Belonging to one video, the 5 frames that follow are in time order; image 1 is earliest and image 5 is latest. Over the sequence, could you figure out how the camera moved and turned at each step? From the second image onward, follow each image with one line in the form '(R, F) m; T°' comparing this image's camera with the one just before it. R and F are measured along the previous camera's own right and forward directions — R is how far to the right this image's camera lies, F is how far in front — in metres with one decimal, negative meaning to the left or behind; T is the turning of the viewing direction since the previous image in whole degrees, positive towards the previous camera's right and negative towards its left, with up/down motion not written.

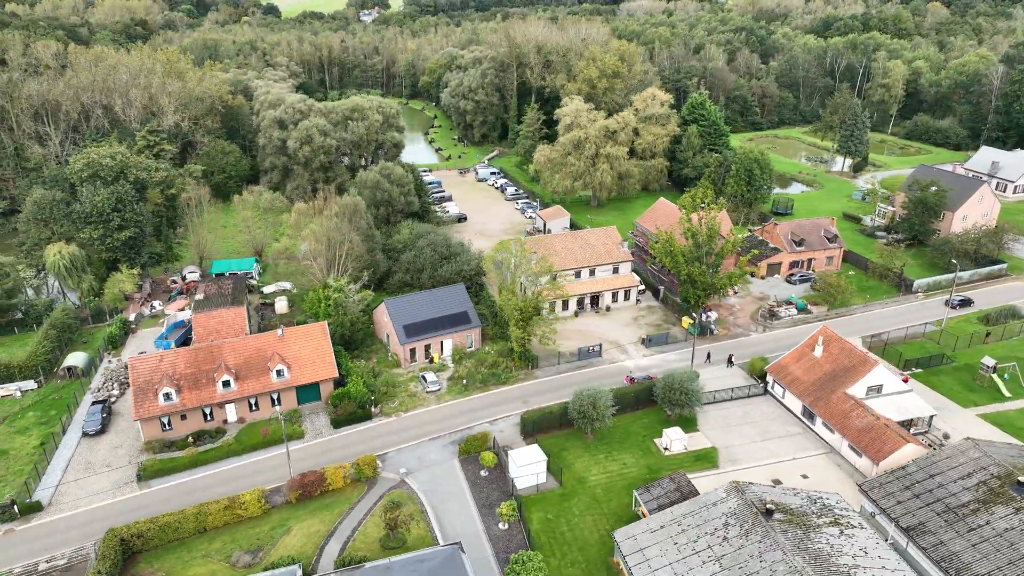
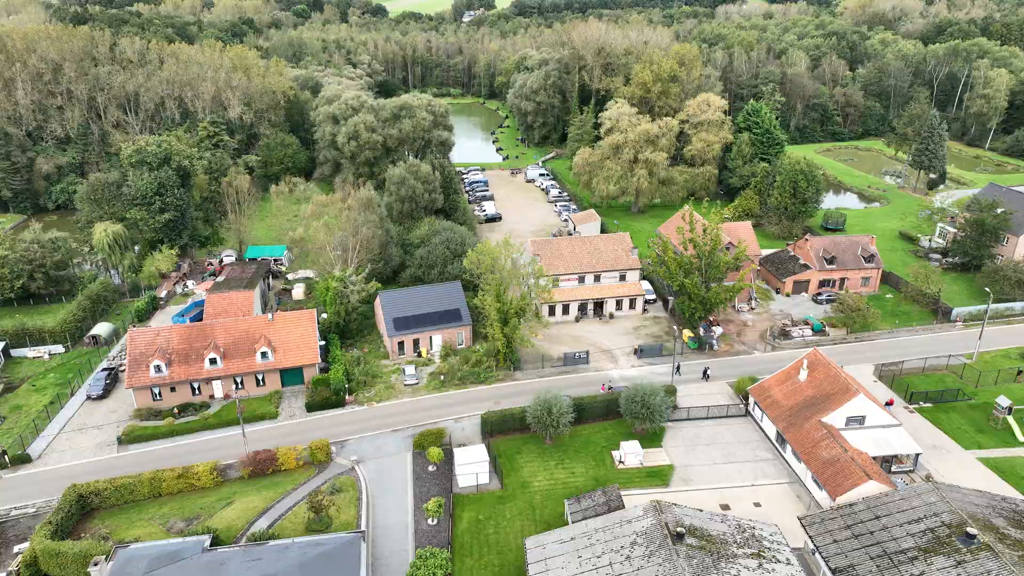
(+8.0, +0.5) m; -8°
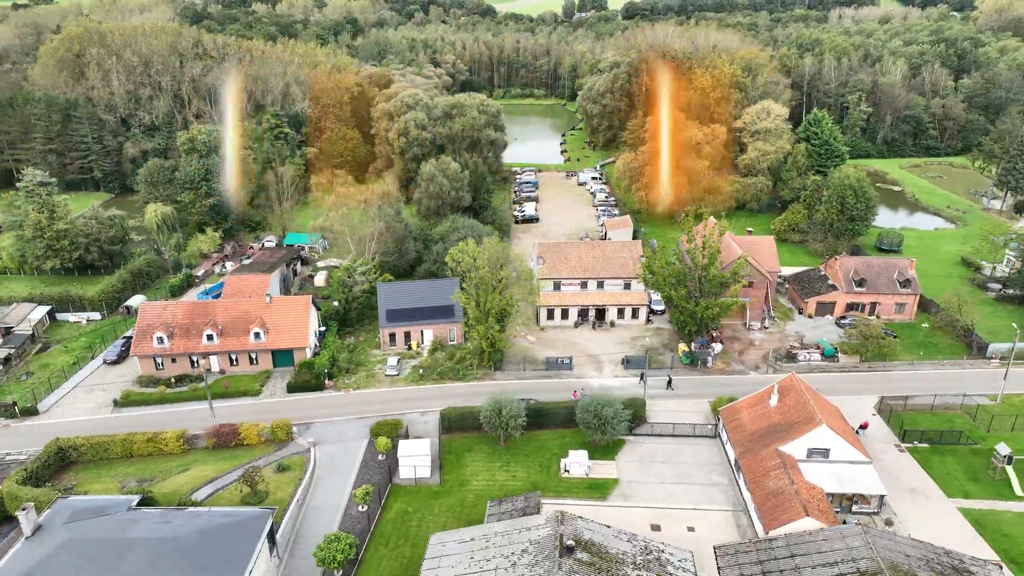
(+8.5, +0.5) m; -9°
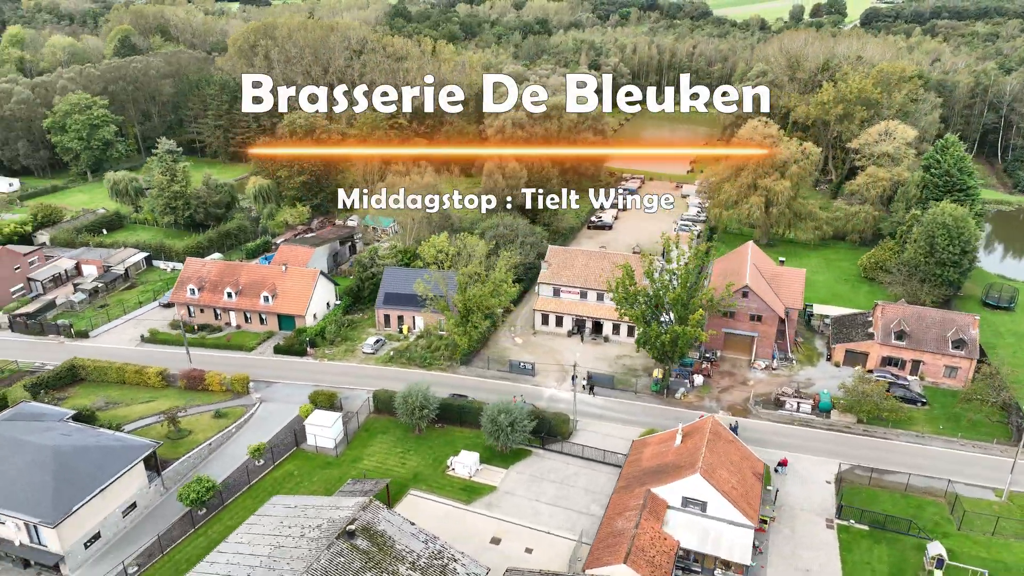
(+16.4, +2.3) m; -17°
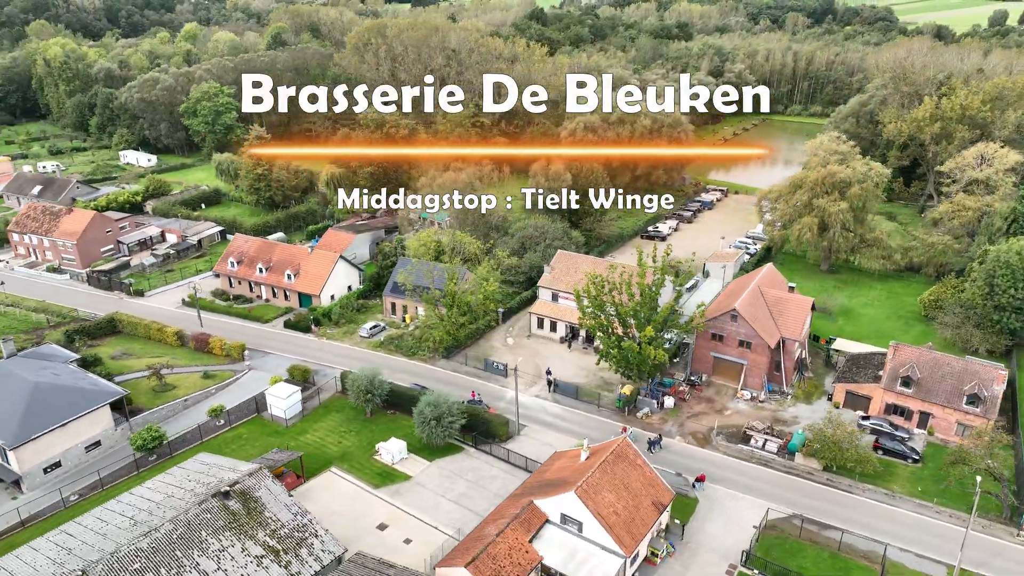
(+12.1, +1.1) m; -12°
